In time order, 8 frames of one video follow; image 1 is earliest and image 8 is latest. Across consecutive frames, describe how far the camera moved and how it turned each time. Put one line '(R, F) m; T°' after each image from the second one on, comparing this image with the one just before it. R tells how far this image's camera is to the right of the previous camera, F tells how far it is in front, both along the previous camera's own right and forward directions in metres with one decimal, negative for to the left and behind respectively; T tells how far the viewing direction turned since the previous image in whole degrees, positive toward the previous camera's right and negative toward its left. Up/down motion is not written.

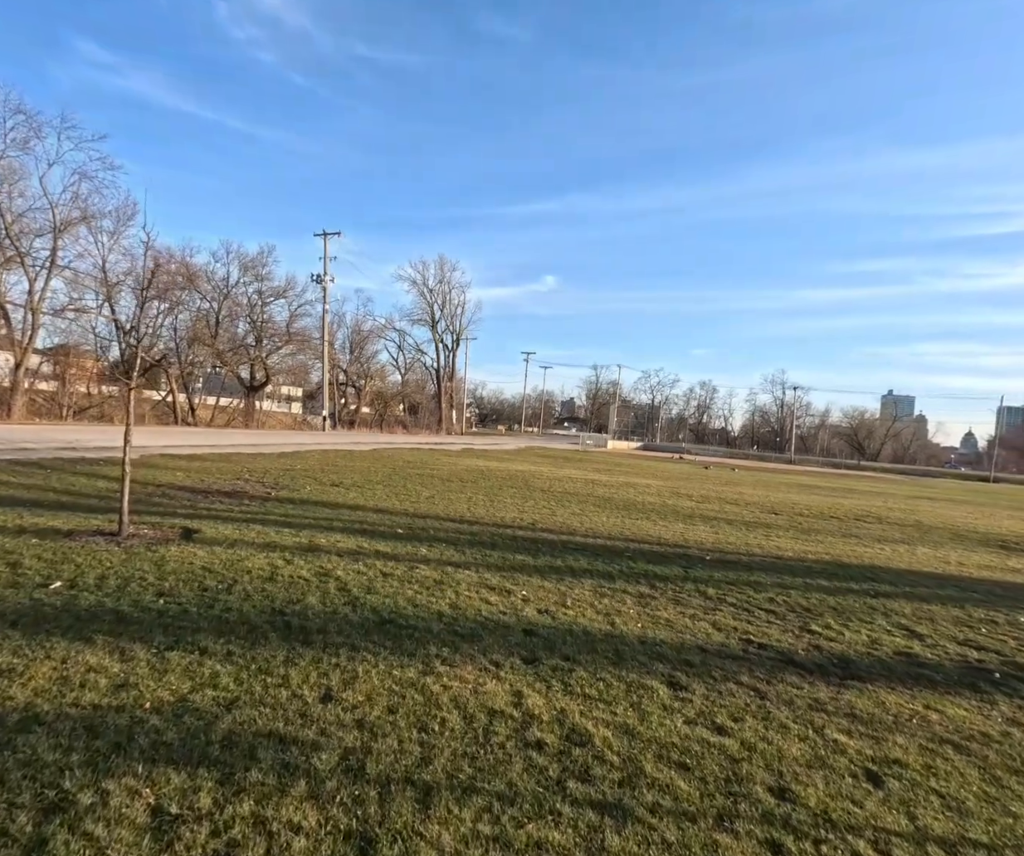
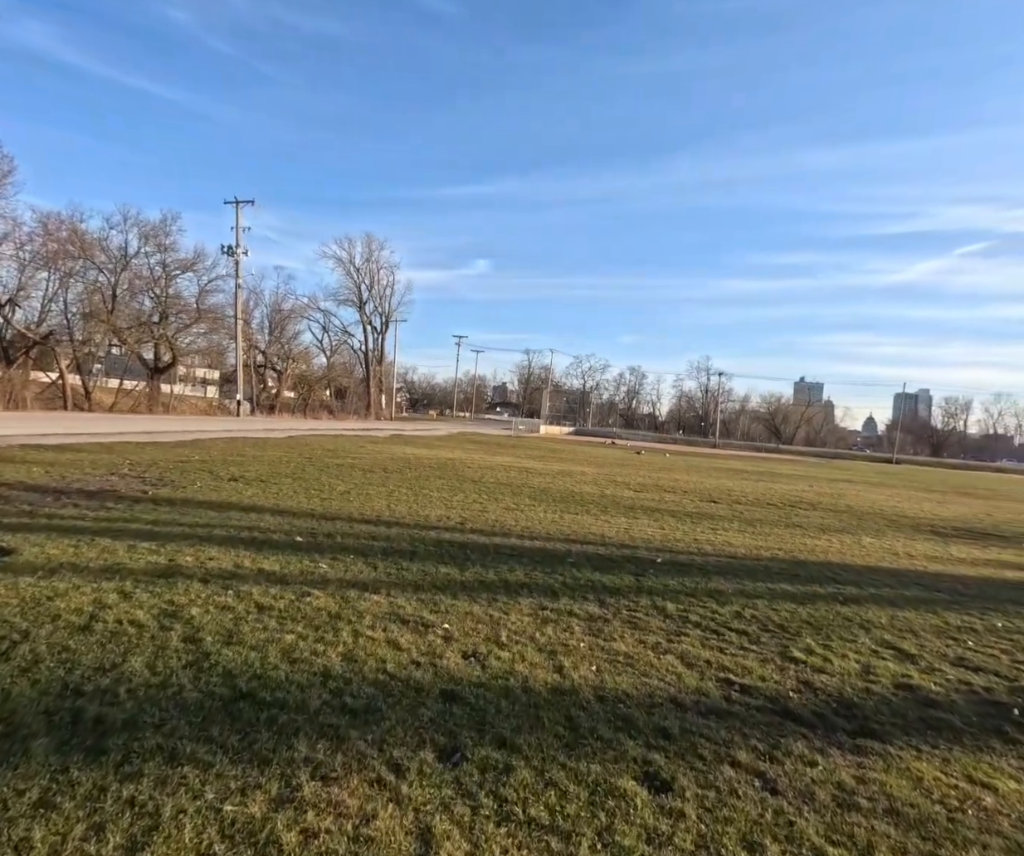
(+0.1, +1.4) m; +6°
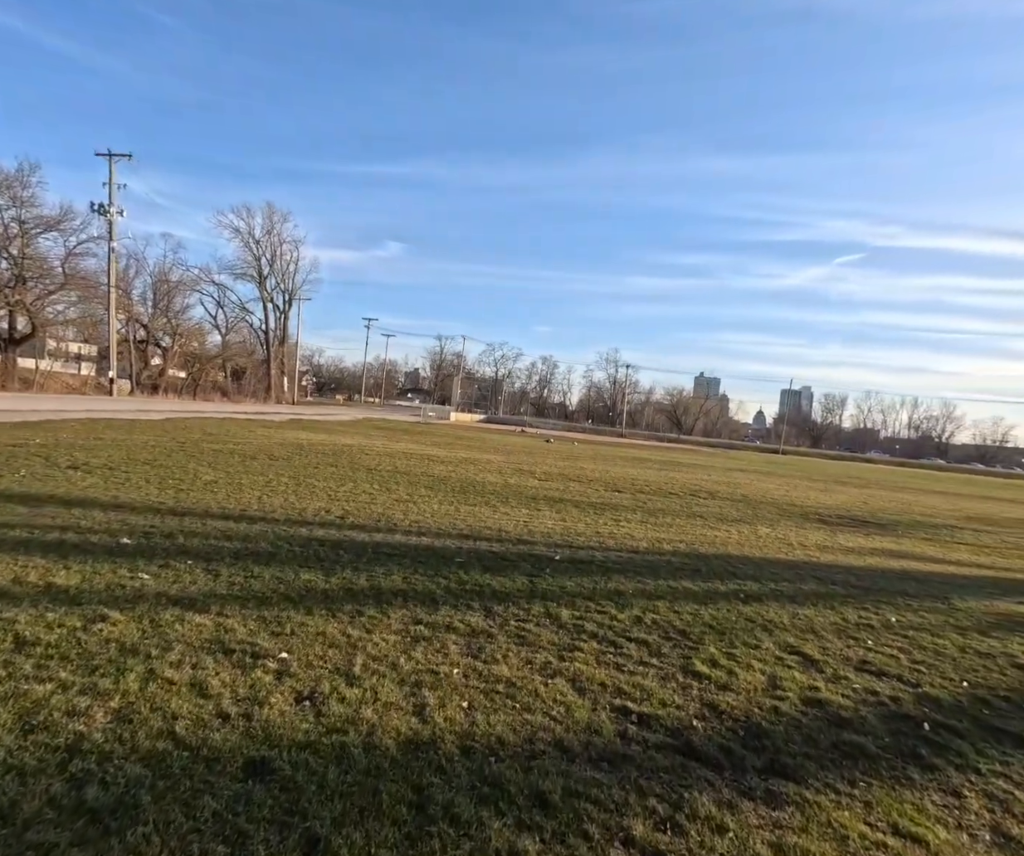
(+0.3, +0.9) m; +8°
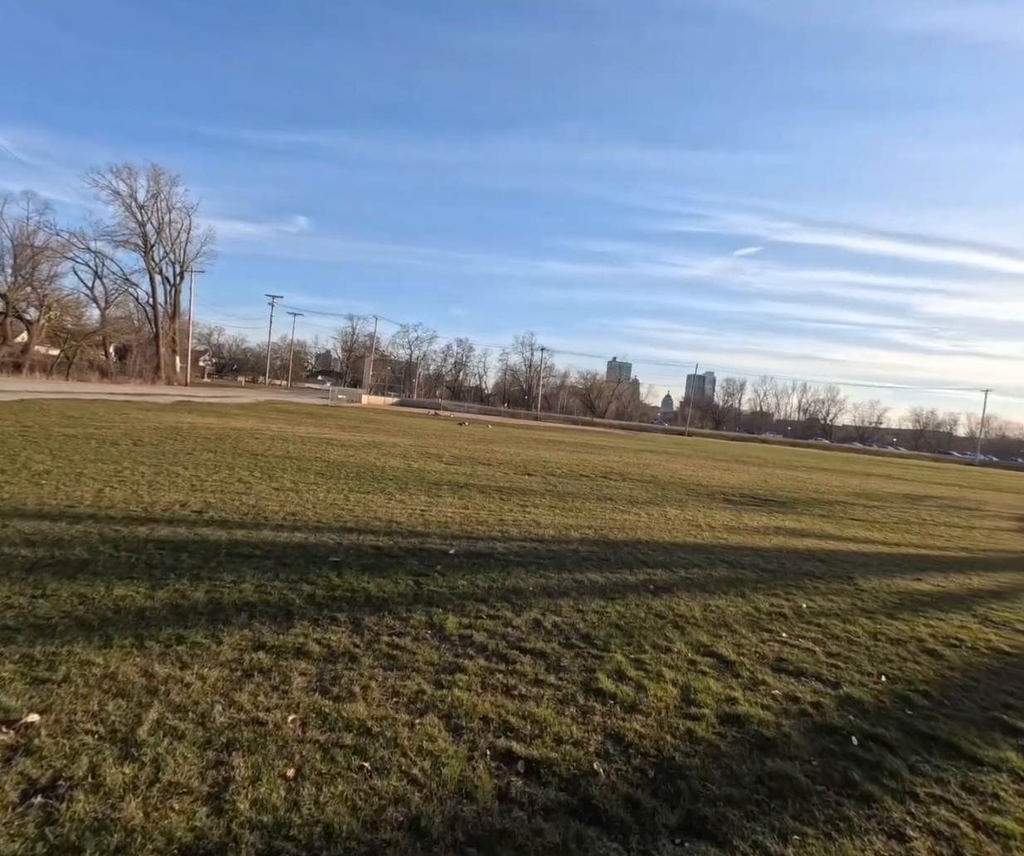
(+0.3, +0.9) m; +7°
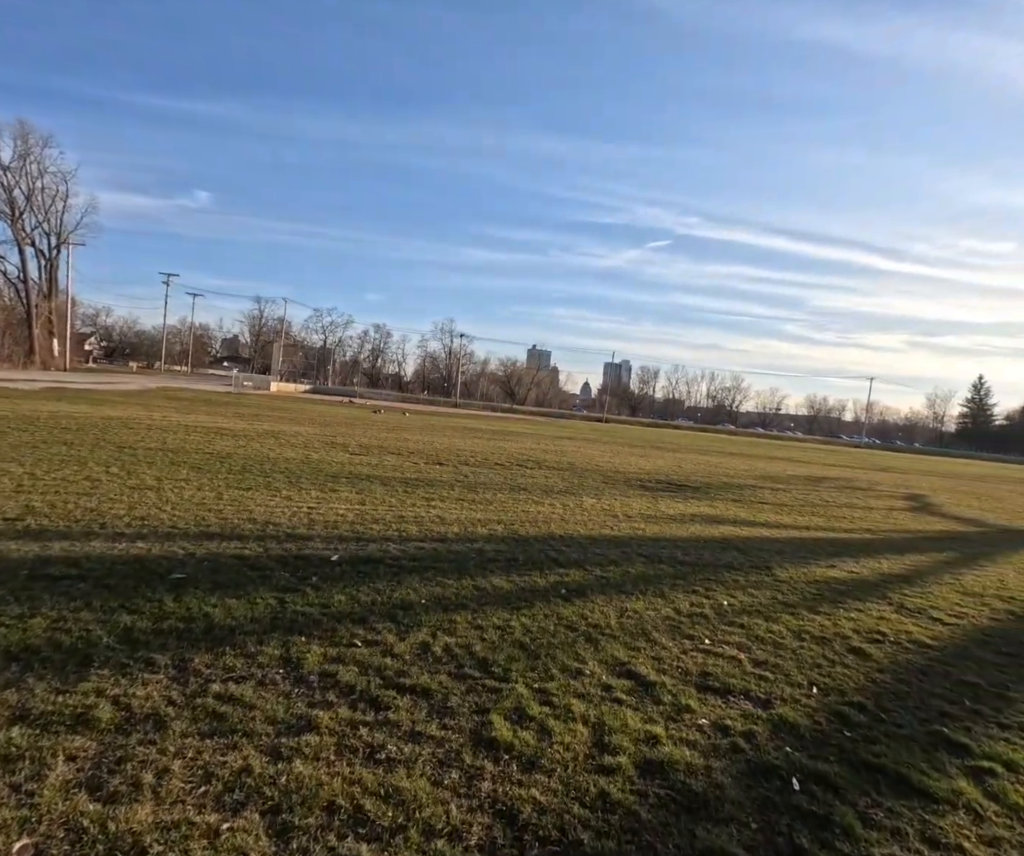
(+0.3, +0.9) m; +7°
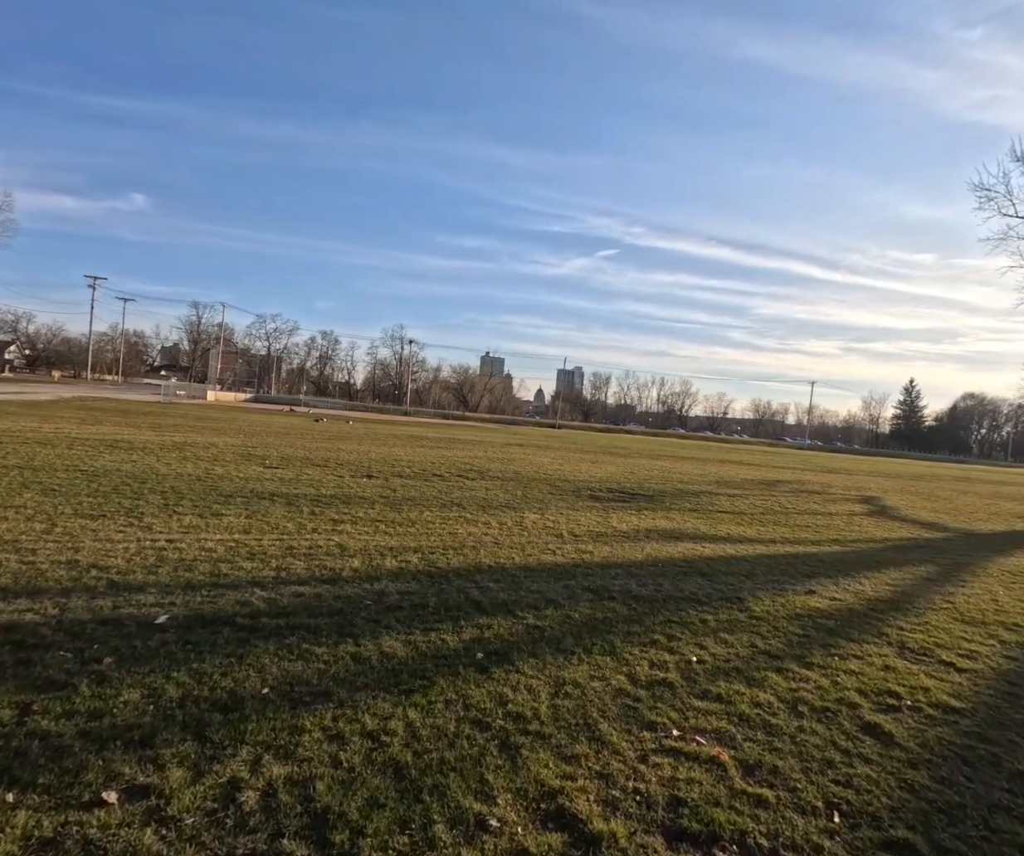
(+0.4, +1.7) m; +4°
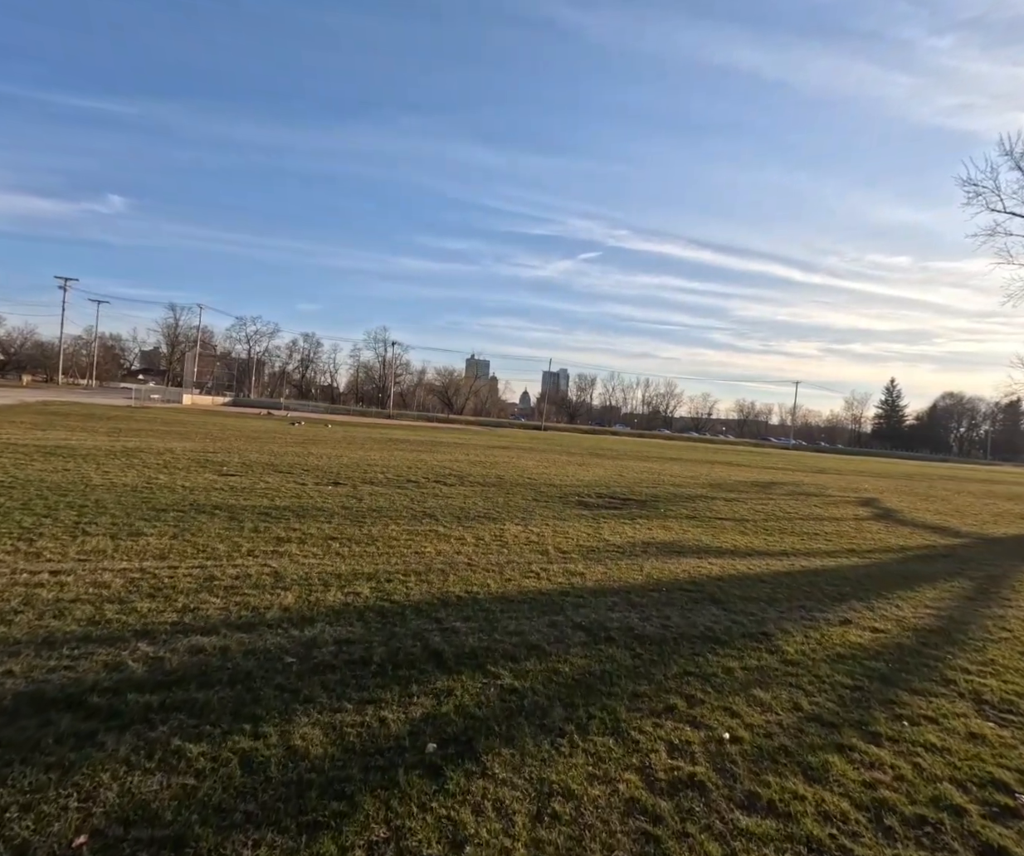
(+0.1, +1.4) m; +1°
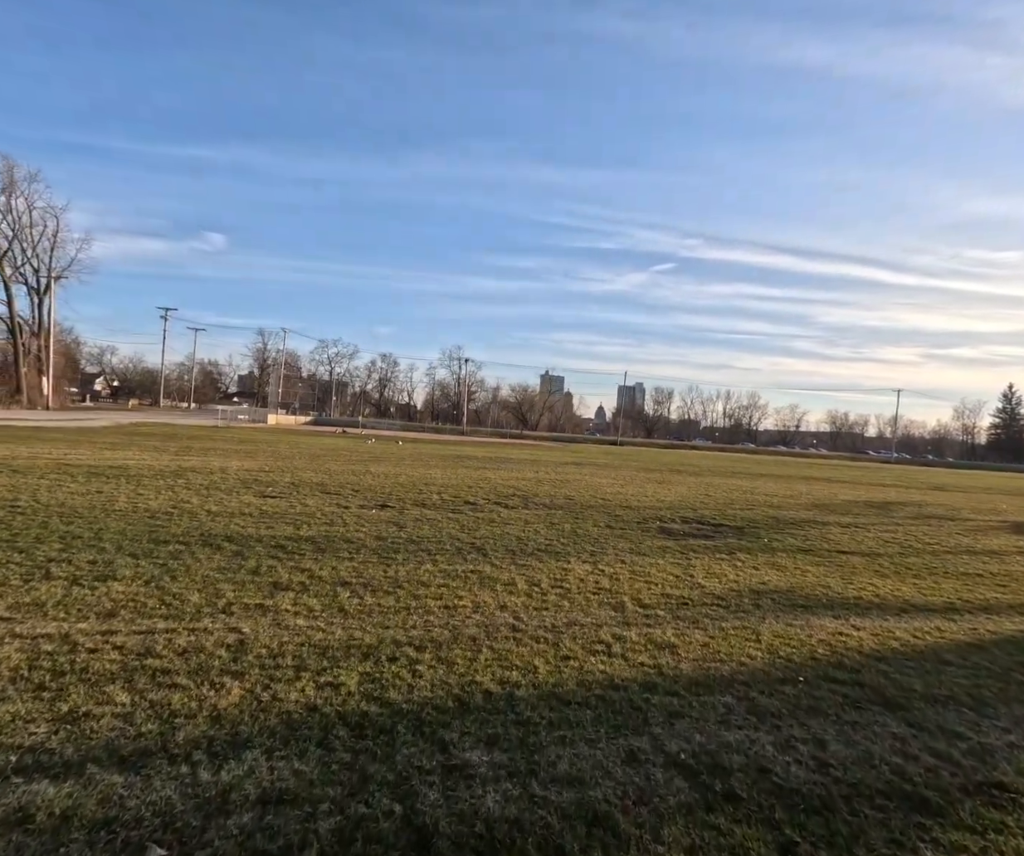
(+0.1, +2.0) m; -7°
